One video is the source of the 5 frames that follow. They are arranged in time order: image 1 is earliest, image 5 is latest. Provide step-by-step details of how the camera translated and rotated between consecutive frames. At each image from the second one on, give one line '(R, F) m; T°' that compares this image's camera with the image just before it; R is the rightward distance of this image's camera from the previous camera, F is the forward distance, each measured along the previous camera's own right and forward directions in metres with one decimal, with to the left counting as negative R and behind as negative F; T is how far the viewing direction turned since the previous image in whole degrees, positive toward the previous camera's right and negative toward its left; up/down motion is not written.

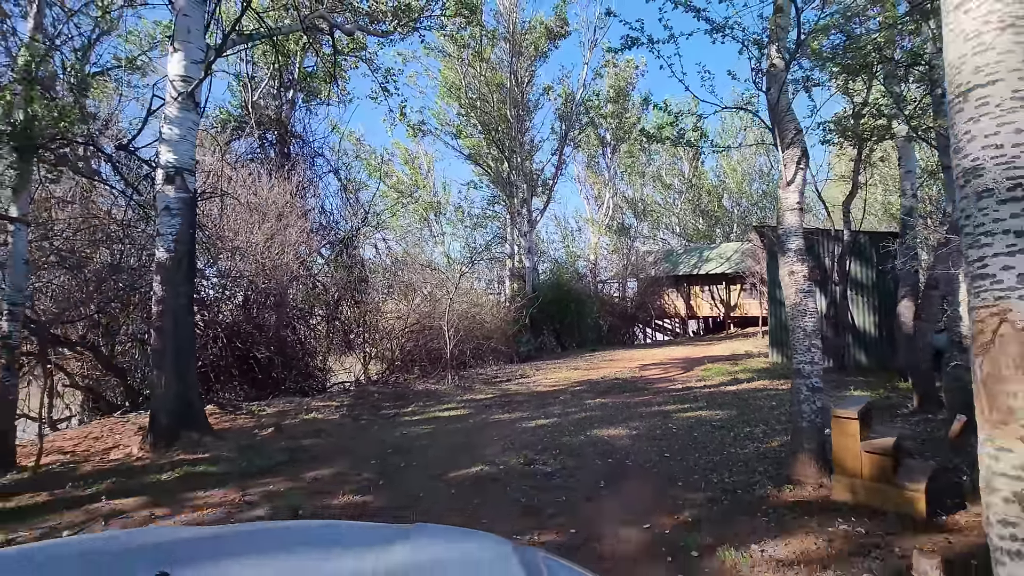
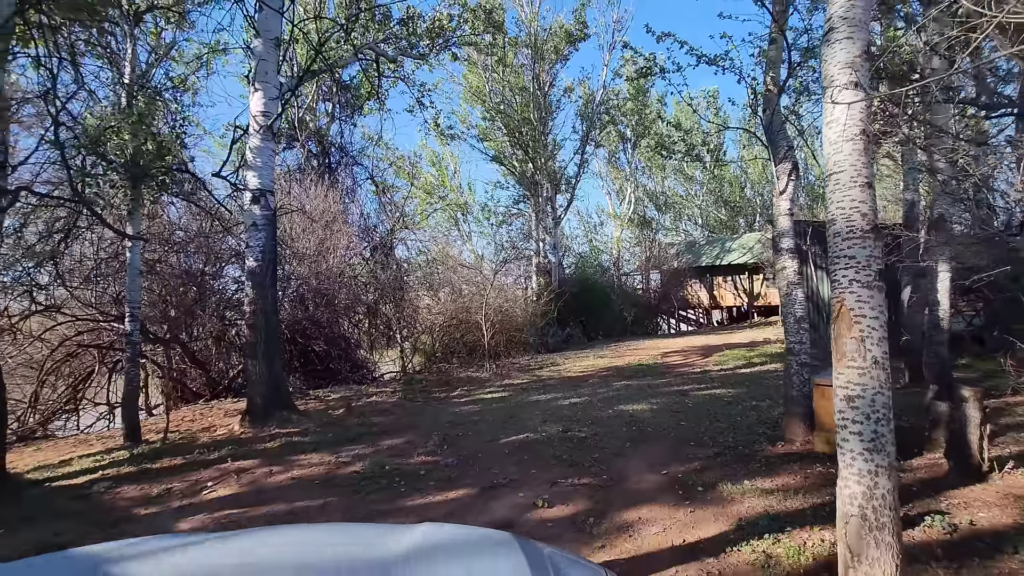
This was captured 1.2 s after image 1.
(-0.2, -1.1) m; -2°
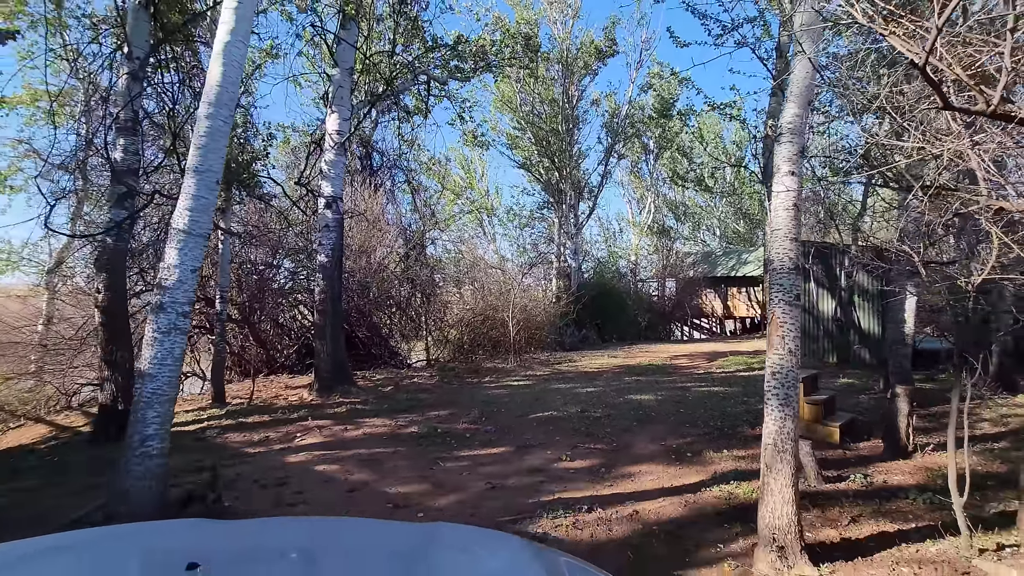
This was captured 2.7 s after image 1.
(-0.2, -1.3) m; -2°
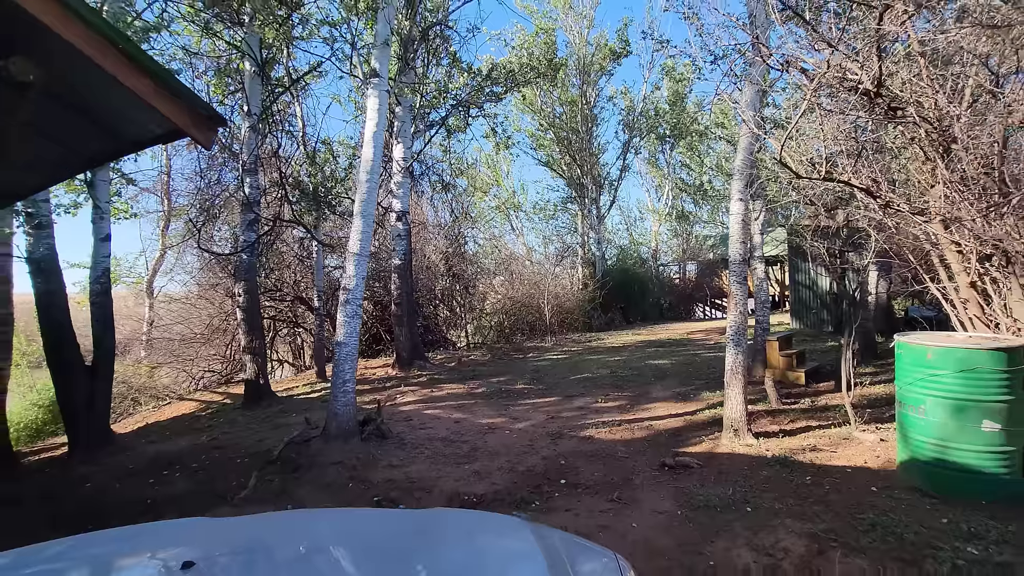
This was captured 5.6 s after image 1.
(-0.3, -2.1) m; -3°
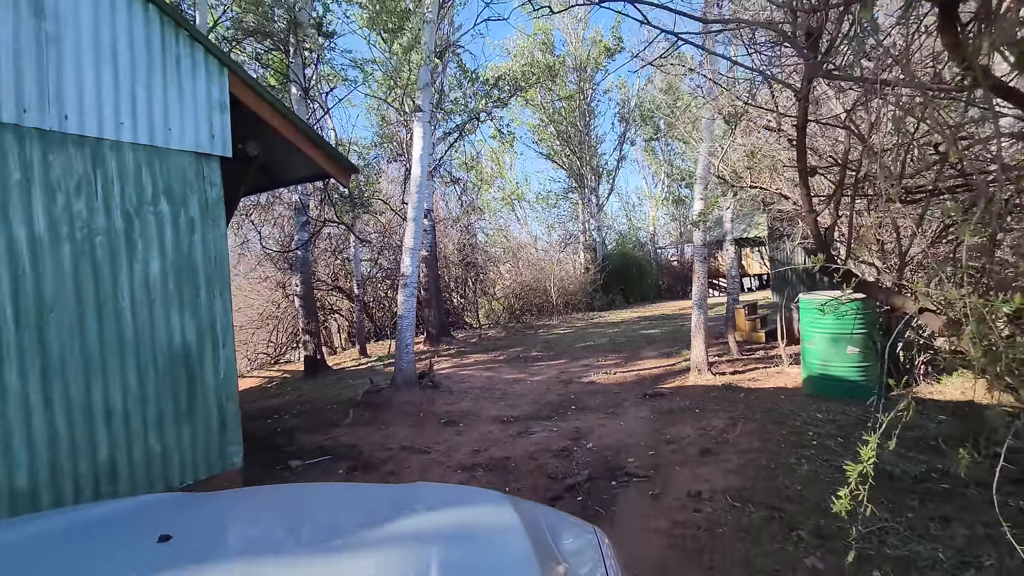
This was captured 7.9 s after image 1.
(-0.2, -1.9) m; 0°
